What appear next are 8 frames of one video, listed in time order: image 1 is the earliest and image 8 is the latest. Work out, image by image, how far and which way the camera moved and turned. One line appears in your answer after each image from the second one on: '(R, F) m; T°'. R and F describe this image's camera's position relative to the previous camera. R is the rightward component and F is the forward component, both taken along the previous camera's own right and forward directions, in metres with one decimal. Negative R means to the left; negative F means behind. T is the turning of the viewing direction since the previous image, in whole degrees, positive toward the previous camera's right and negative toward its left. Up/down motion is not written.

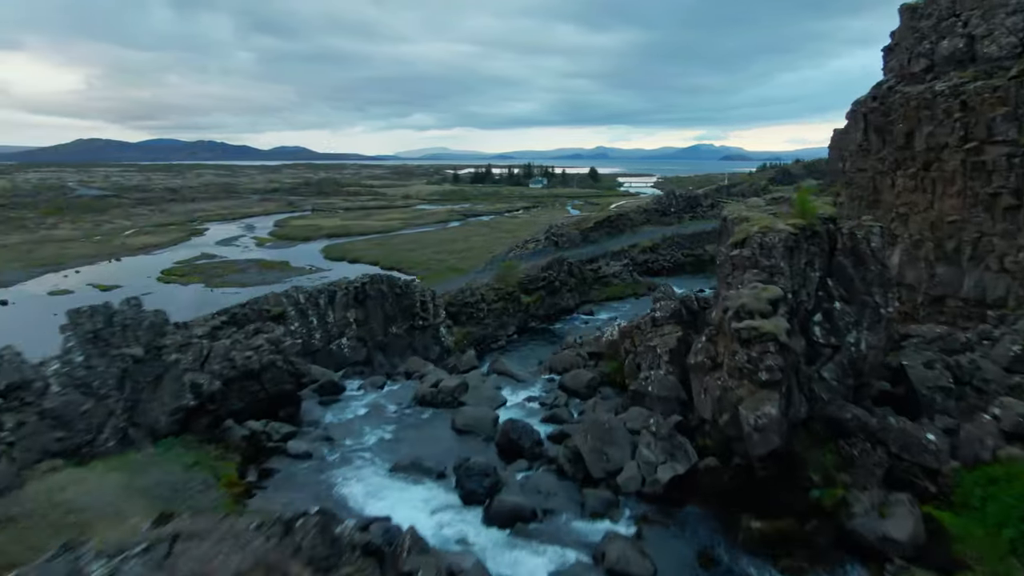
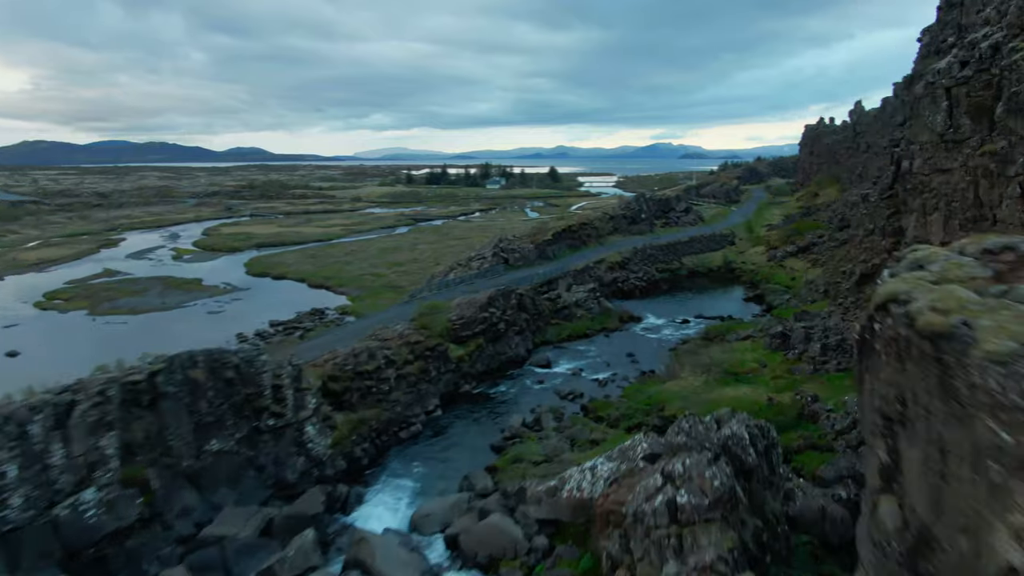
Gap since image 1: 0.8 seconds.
(+1.7, +13.6) m; +3°
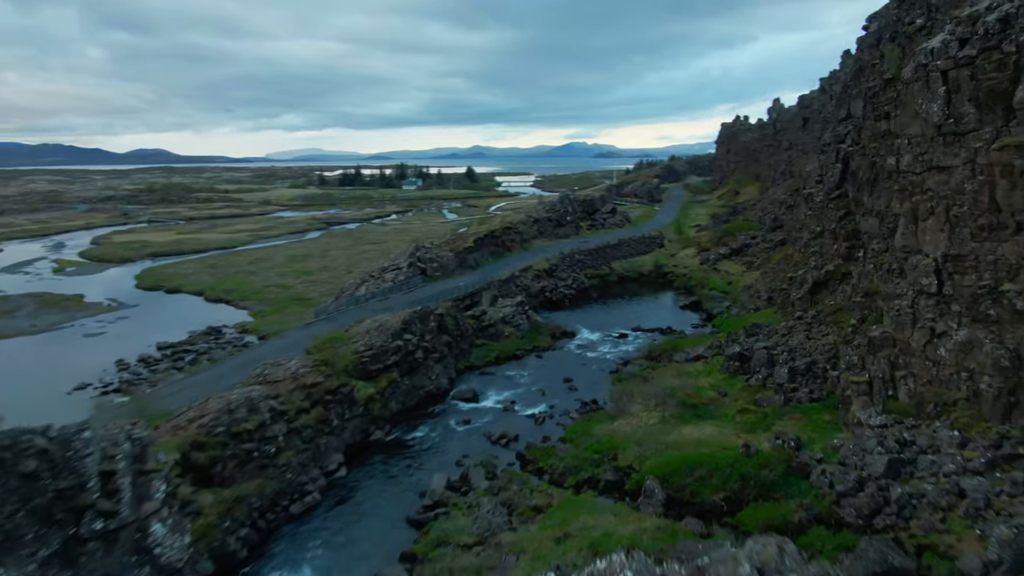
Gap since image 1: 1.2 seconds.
(+0.1, +5.5) m; +6°
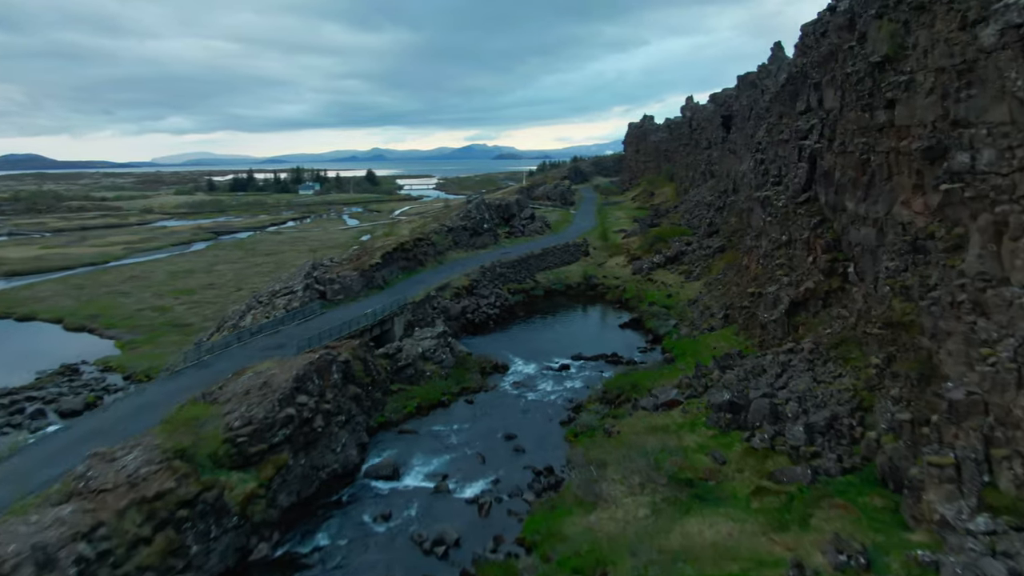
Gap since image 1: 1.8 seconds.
(-0.8, +7.7) m; +7°
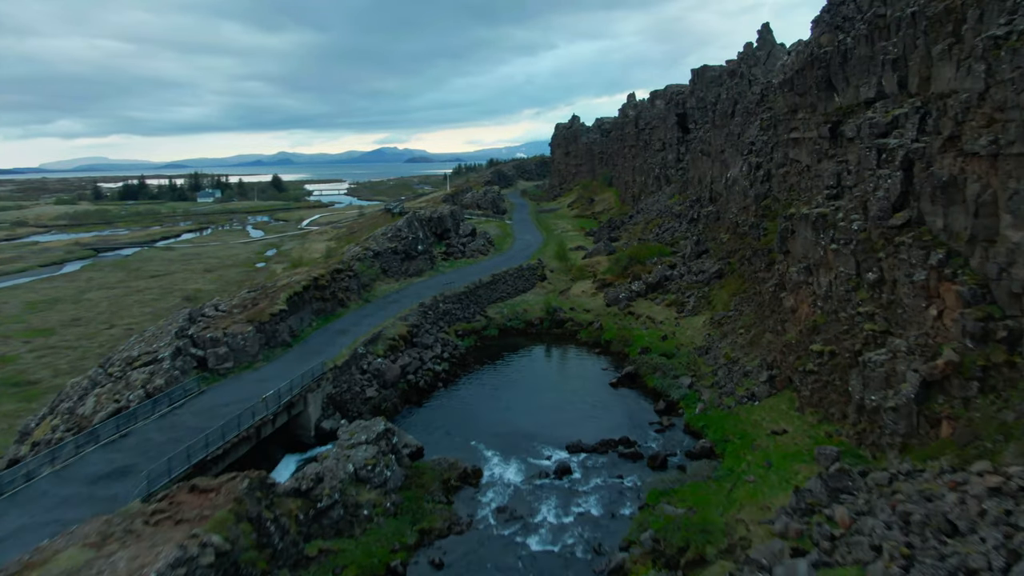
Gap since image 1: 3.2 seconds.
(-2.0, +13.0) m; +6°
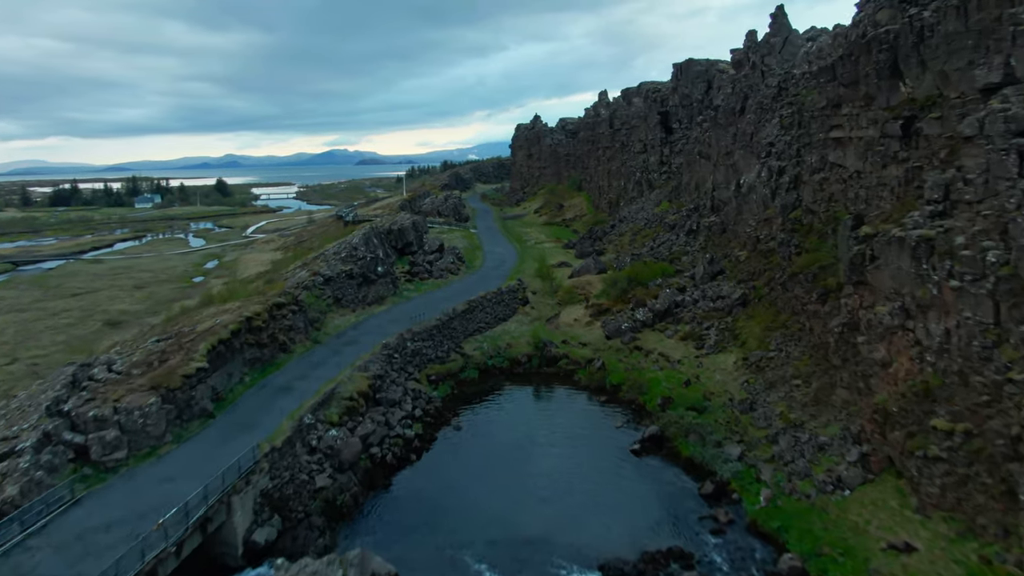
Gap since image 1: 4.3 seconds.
(-1.5, +8.6) m; +3°
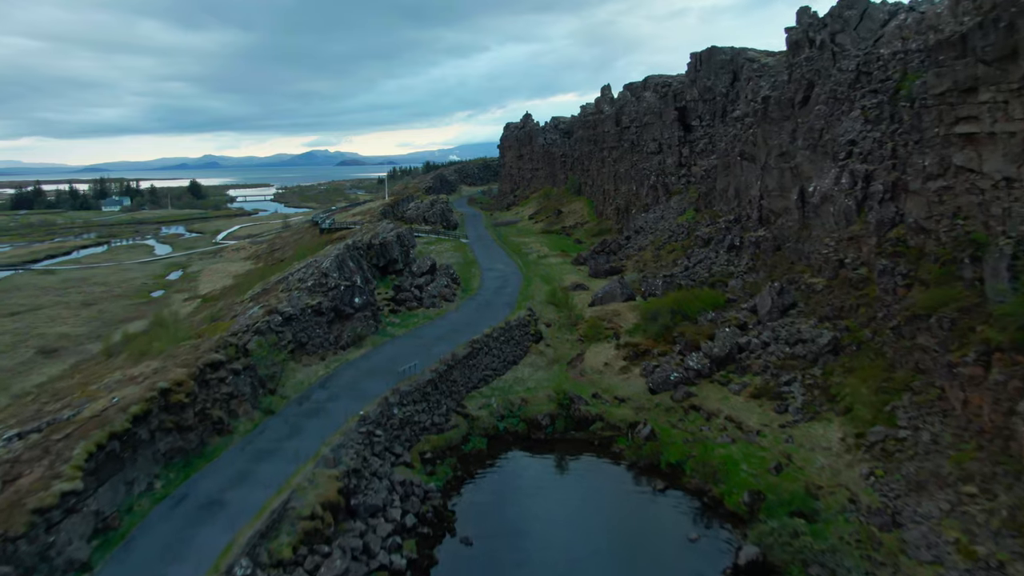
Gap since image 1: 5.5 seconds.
(-1.5, +9.7) m; +1°
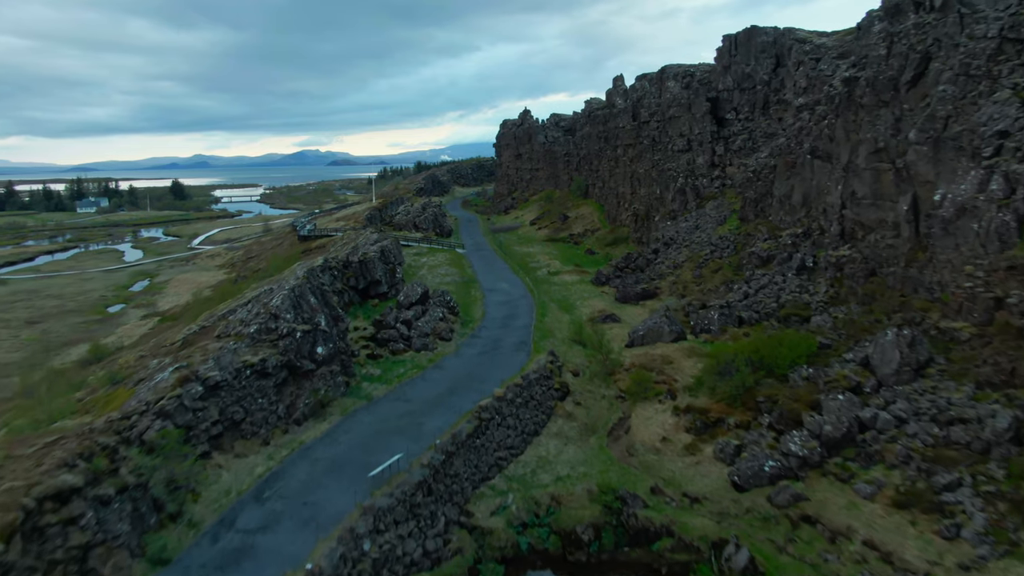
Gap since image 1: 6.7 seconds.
(-1.0, +9.9) m; +1°
